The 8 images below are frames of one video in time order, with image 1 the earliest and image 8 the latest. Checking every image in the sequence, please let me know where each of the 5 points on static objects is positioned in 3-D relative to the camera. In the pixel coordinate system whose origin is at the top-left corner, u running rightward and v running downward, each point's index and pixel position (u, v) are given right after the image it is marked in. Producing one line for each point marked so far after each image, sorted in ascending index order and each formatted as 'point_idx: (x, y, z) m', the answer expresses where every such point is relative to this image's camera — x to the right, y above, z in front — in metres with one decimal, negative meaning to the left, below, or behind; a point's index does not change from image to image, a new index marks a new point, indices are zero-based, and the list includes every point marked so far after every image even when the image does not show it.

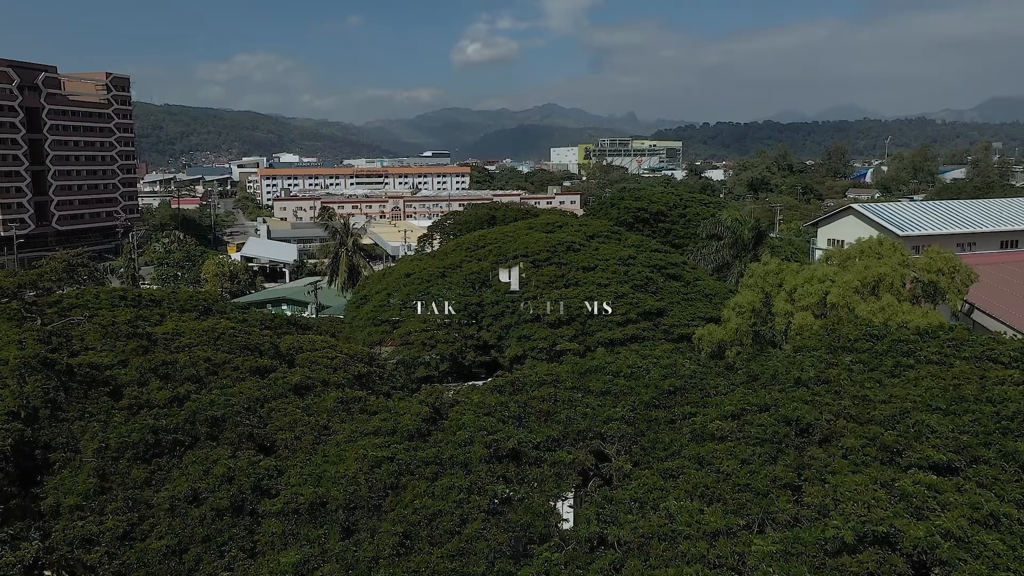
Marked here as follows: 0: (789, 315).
0: (+6.3, -0.7, +18.6) m
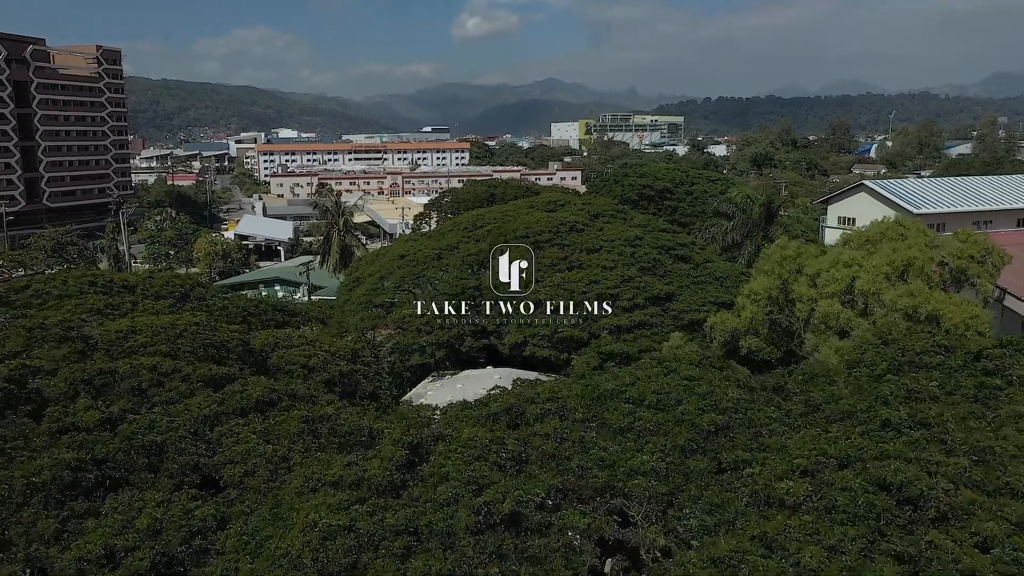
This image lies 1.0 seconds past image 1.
0: (+6.3, -0.4, +17.3) m
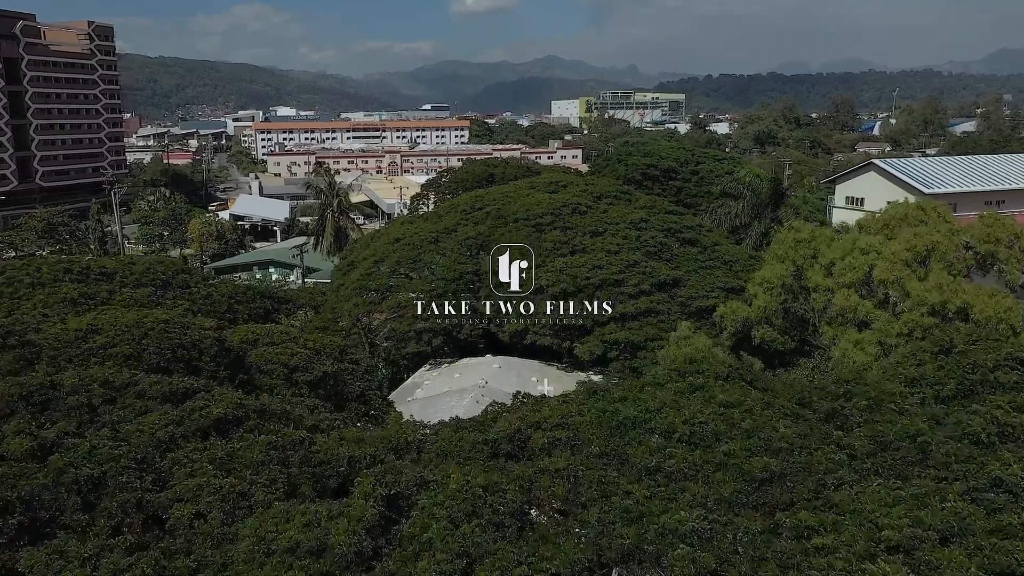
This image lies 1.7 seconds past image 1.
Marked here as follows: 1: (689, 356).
0: (+6.3, -0.1, +16.4) m
1: (+3.7, -1.4, +17.4) m
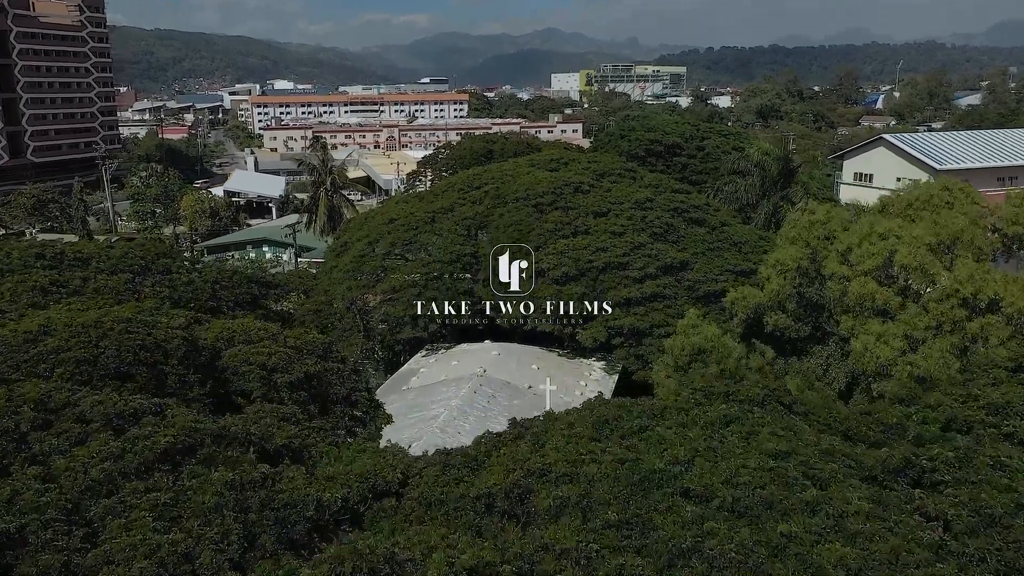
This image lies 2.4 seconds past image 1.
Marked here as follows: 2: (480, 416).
0: (+6.3, +0.2, +15.5) m
1: (+3.7, -1.2, +16.5) m
2: (-0.6, -2.5, +16.1) m
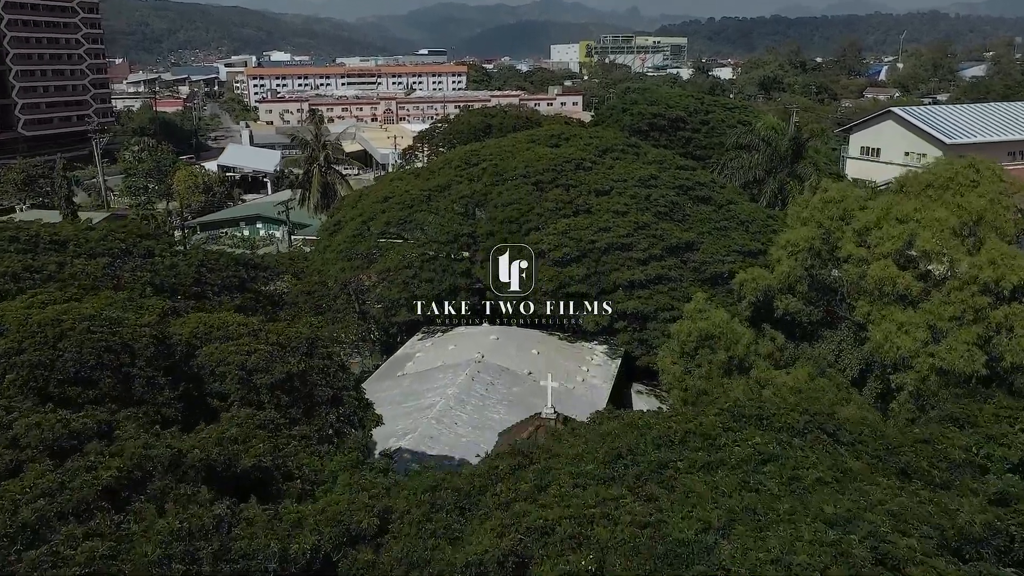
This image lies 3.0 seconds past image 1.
0: (+6.3, +0.5, +14.7) m
1: (+3.7, -0.8, +15.8) m
2: (-0.6, -2.2, +15.5) m
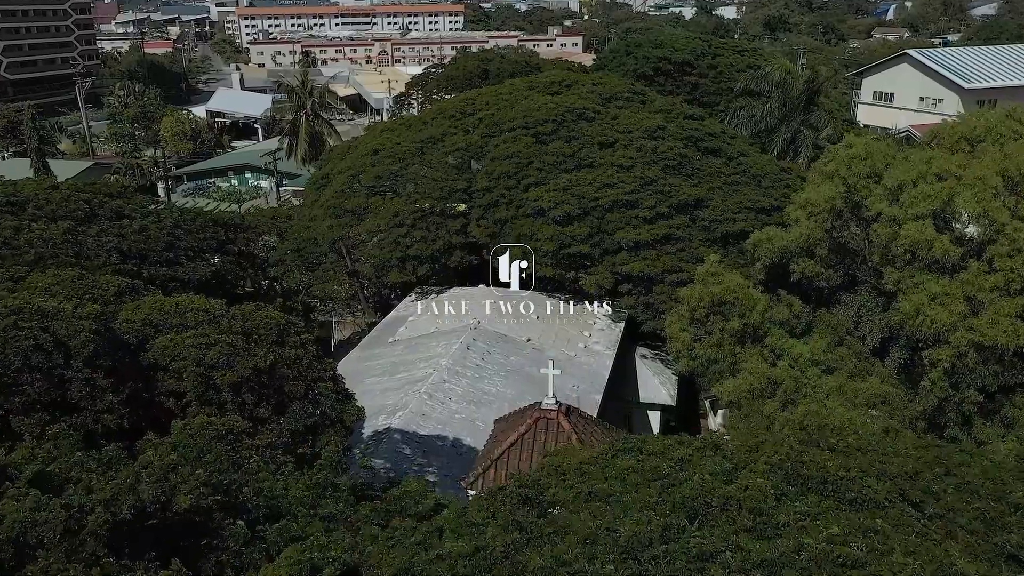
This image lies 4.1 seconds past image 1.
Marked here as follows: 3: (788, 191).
0: (+6.2, +1.0, +13.6) m
1: (+3.6, -0.2, +14.7) m
2: (-0.7, -1.6, +14.5) m
3: (+6.5, +2.3, +19.4) m
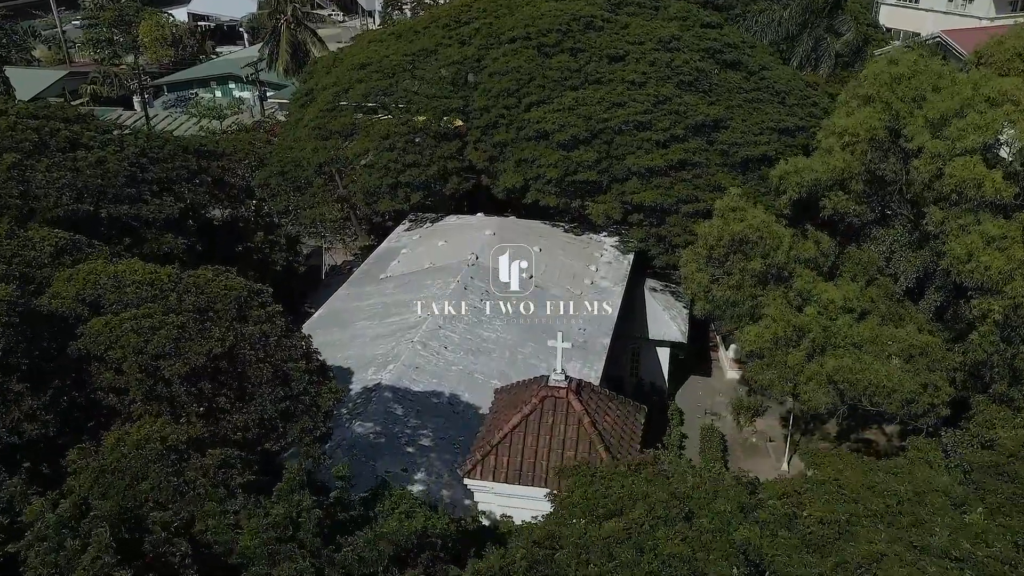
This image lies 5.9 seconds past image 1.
0: (+6.3, +2.0, +12.1) m
1: (+3.6, +0.9, +13.4) m
2: (-0.6, -0.6, +13.3) m
3: (+6.5, +3.9, +17.8) m
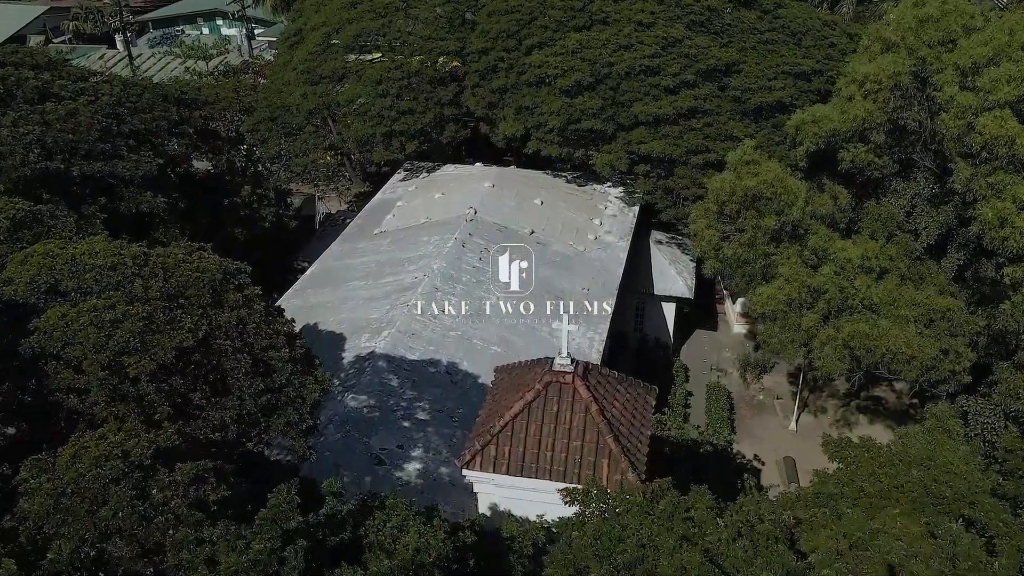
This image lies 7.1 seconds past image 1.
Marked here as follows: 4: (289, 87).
0: (+6.3, +2.5, +11.3) m
1: (+3.7, +1.5, +12.7) m
2: (-0.6, +0.1, +12.7) m
3: (+6.5, +4.8, +16.8) m
4: (-4.7, +4.3, +17.6) m
